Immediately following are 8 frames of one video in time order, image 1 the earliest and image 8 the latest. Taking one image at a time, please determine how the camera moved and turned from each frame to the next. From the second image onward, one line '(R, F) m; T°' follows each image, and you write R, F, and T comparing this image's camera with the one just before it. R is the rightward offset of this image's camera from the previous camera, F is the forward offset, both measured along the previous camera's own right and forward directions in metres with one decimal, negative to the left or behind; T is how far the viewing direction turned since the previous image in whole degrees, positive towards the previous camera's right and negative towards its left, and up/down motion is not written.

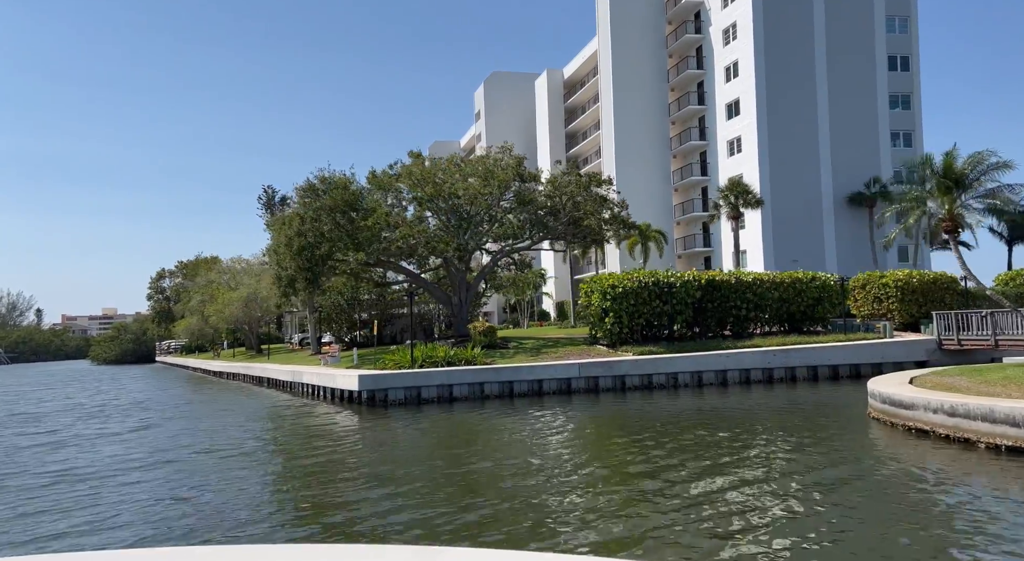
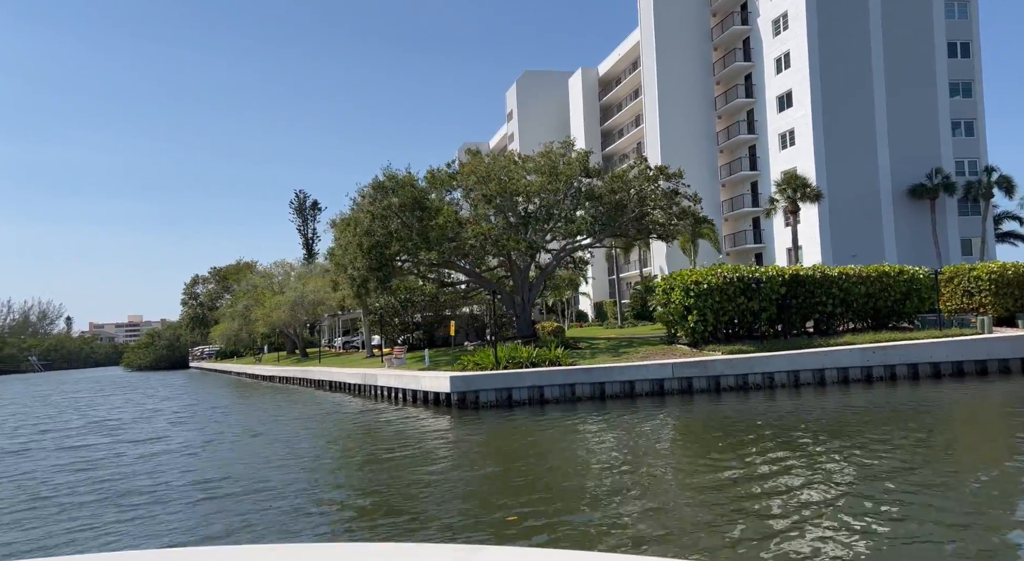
(-2.0, +0.8) m; -2°
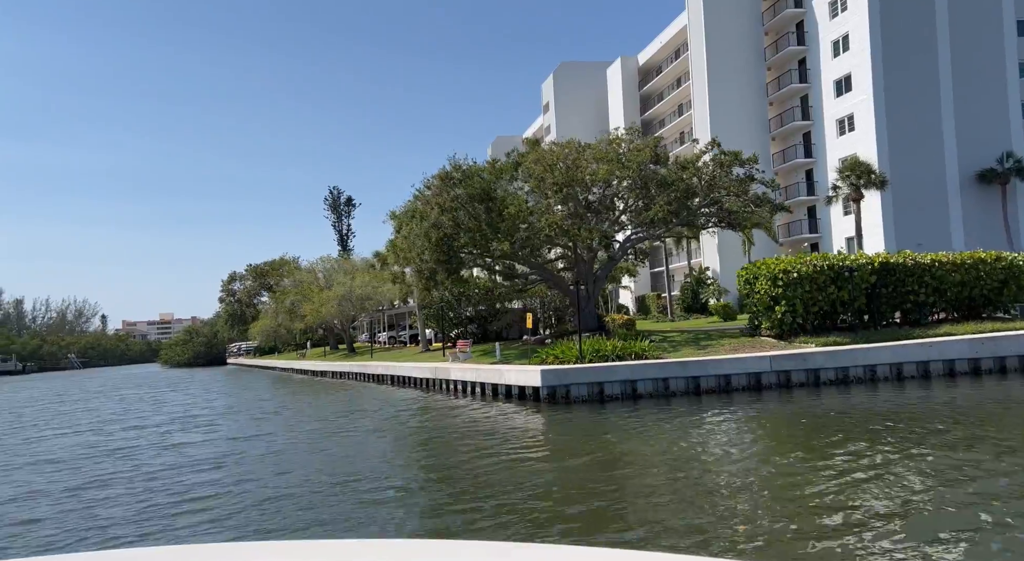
(-1.7, +0.9) m; -2°
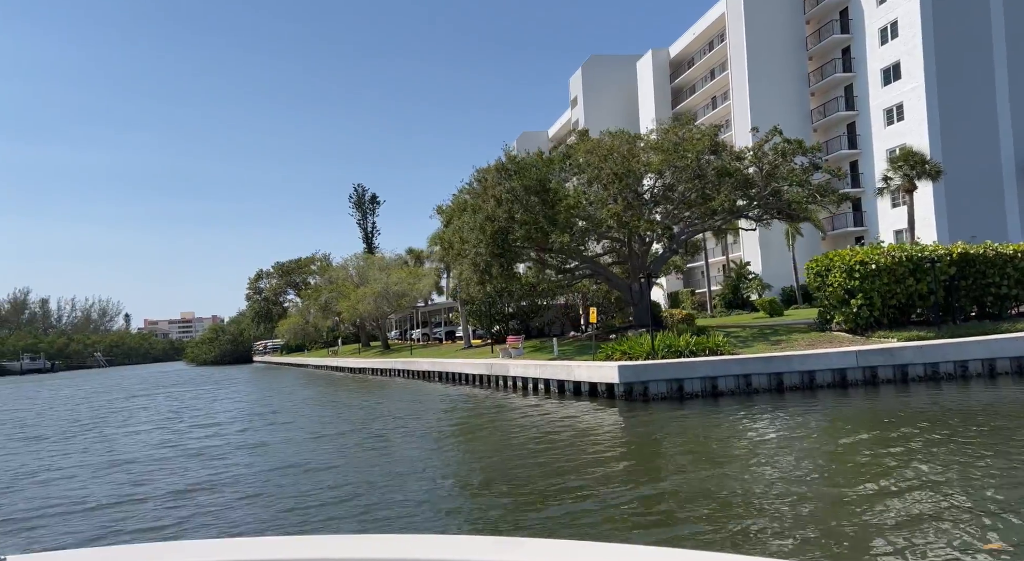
(-1.4, +0.9) m; -1°
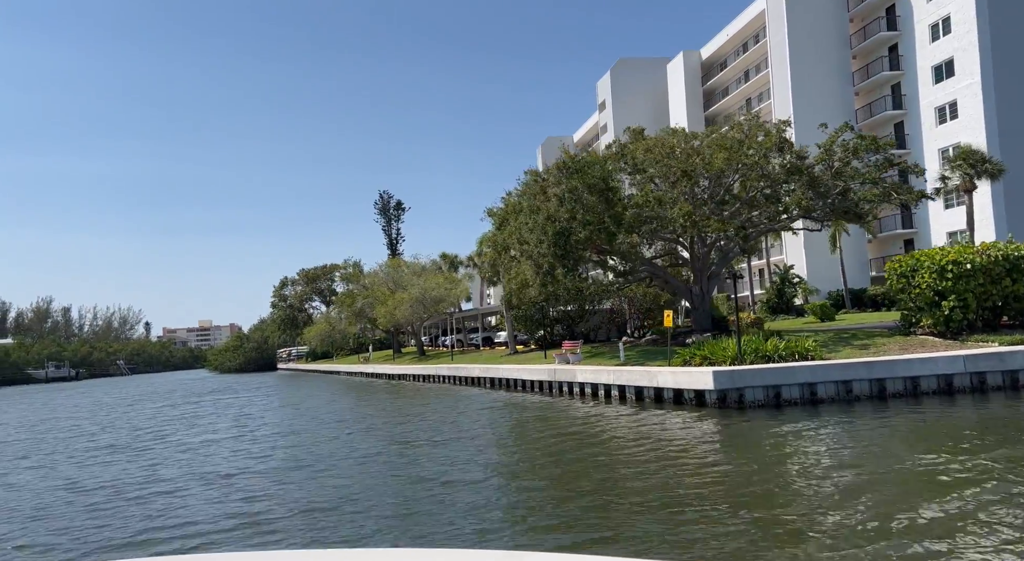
(-1.7, +1.1) m; -1°
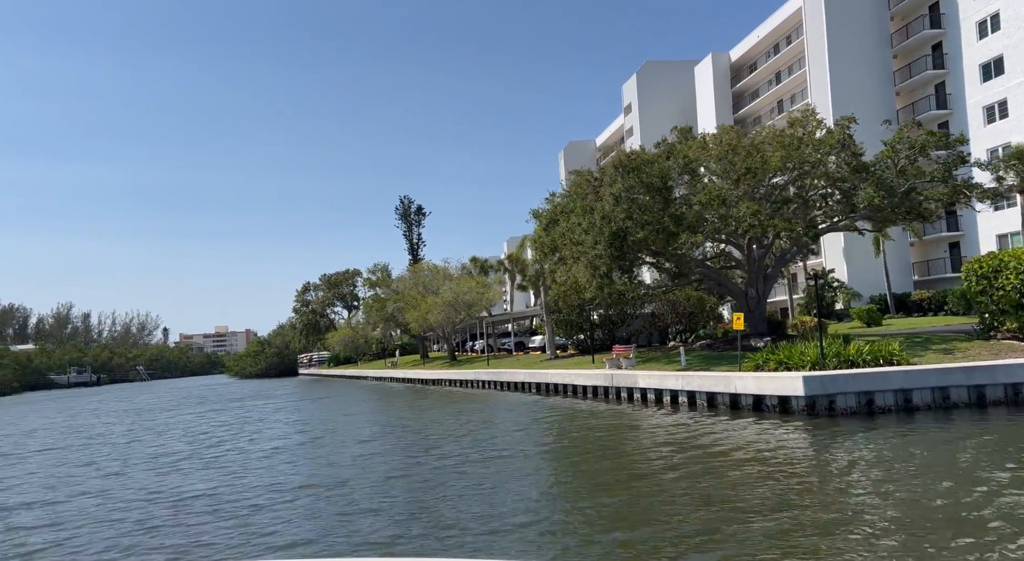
(-1.4, +1.0) m; -1°
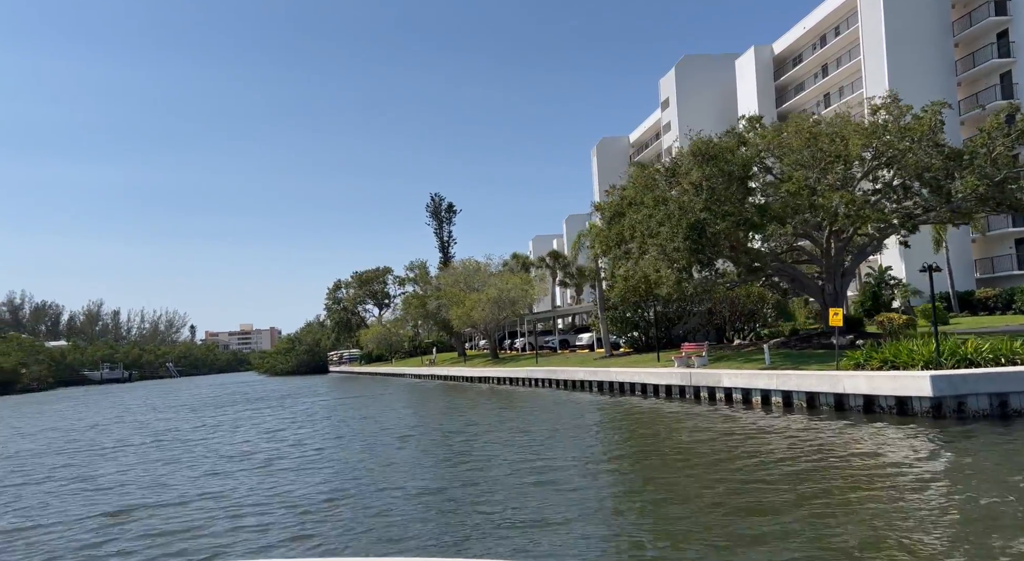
(-1.7, +1.3) m; -2°
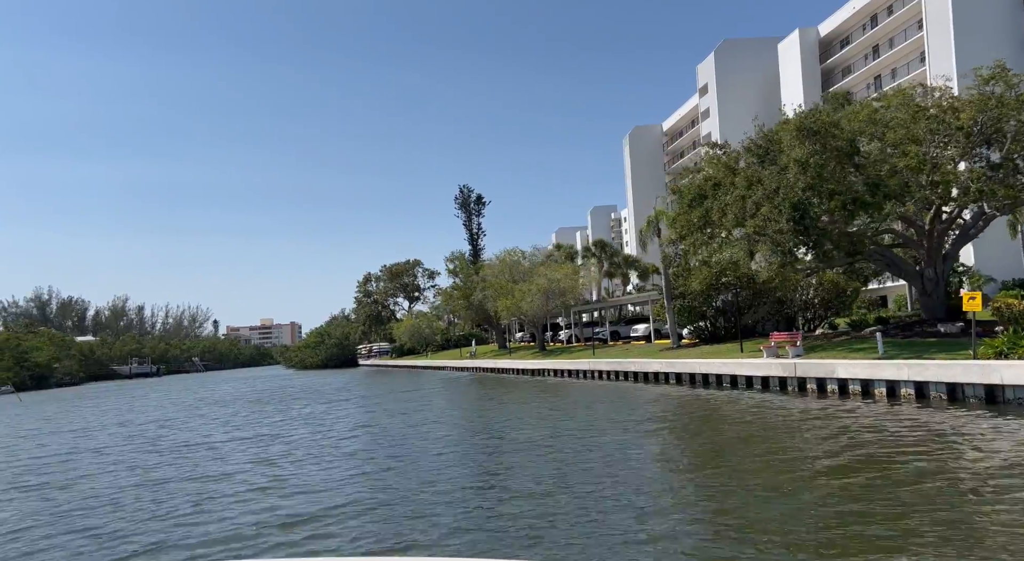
(-2.2, +1.9) m; -1°
